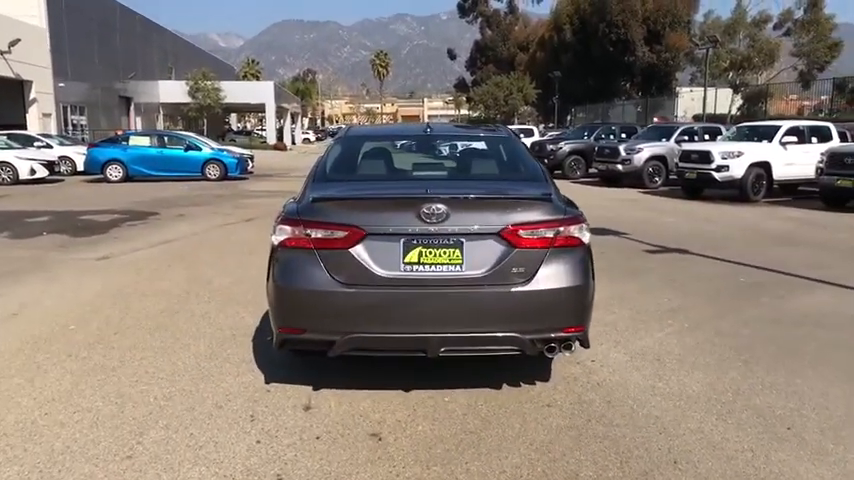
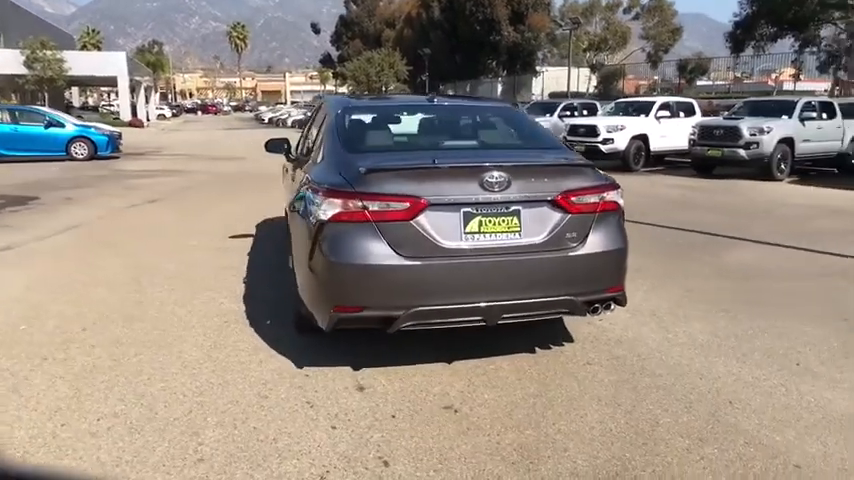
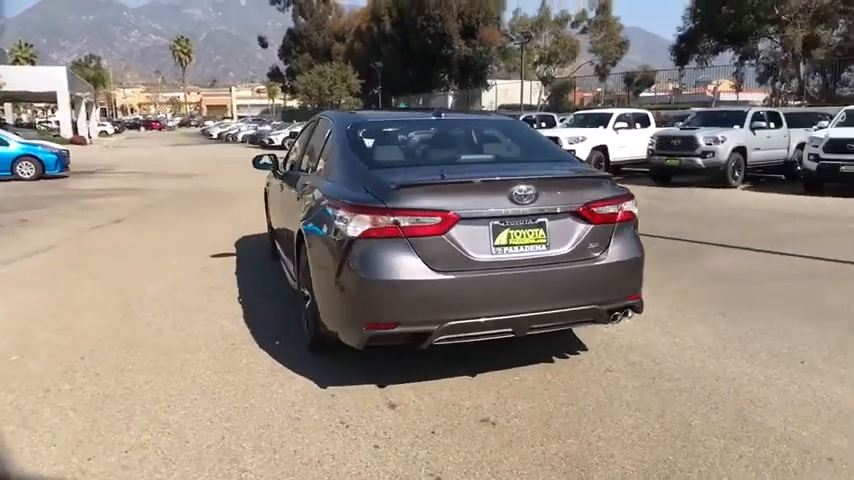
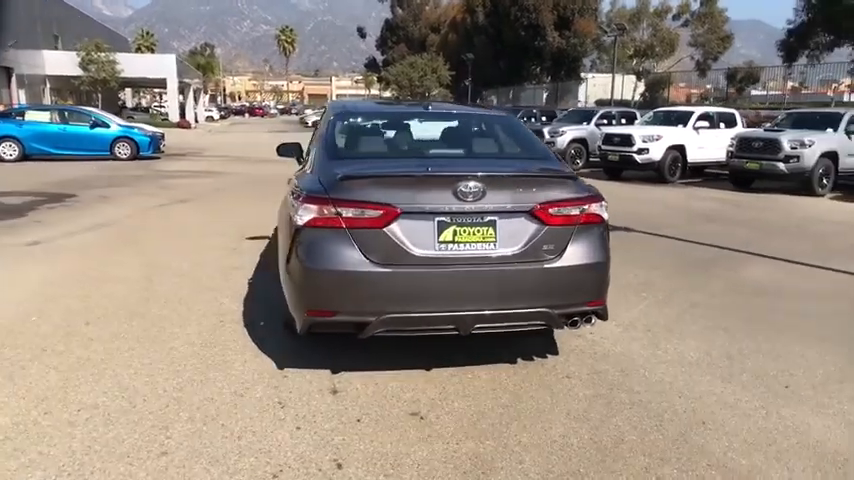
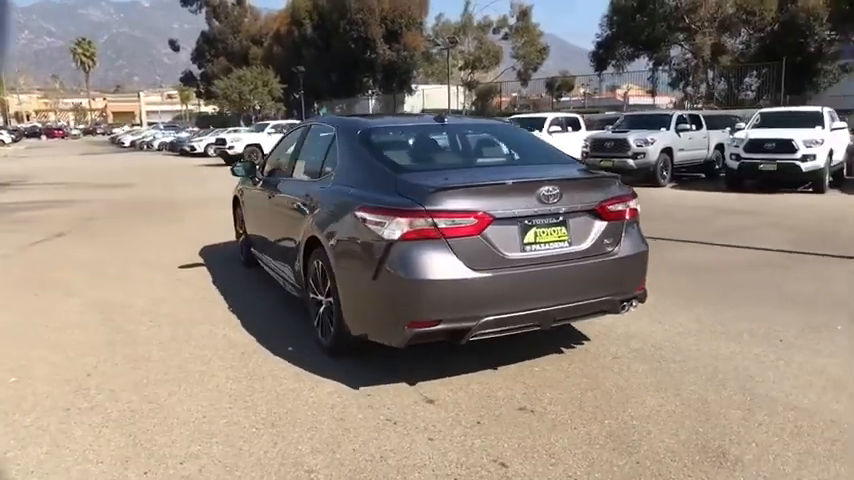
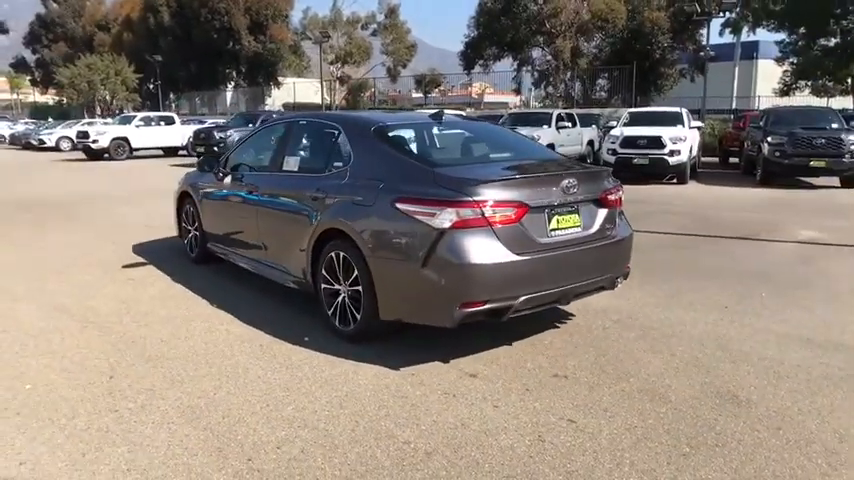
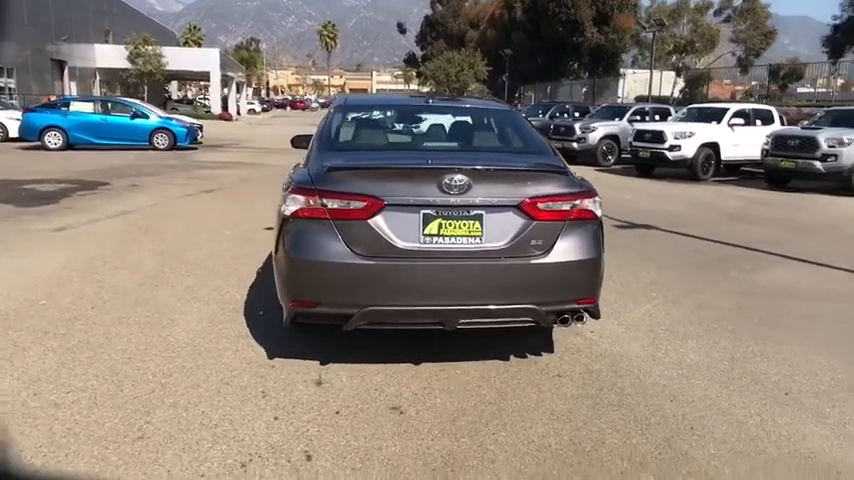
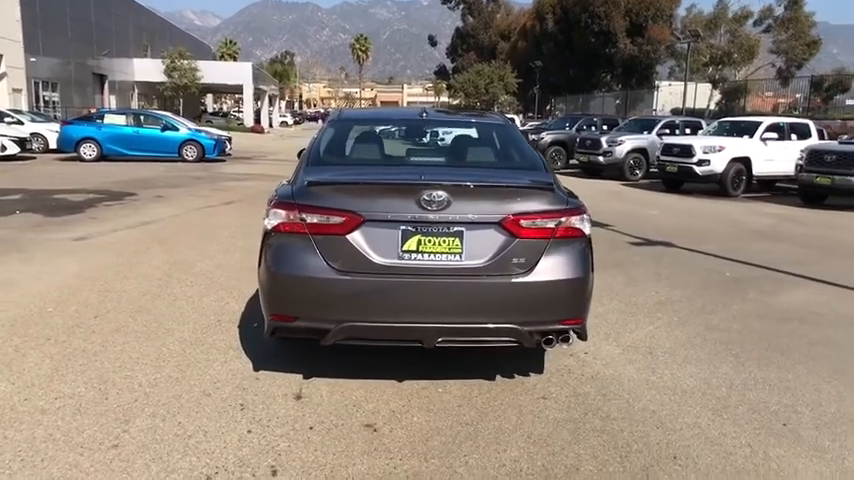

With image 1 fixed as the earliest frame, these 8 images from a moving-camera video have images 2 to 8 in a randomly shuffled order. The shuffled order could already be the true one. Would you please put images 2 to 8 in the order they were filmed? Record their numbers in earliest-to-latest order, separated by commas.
8, 7, 4, 2, 3, 5, 6
